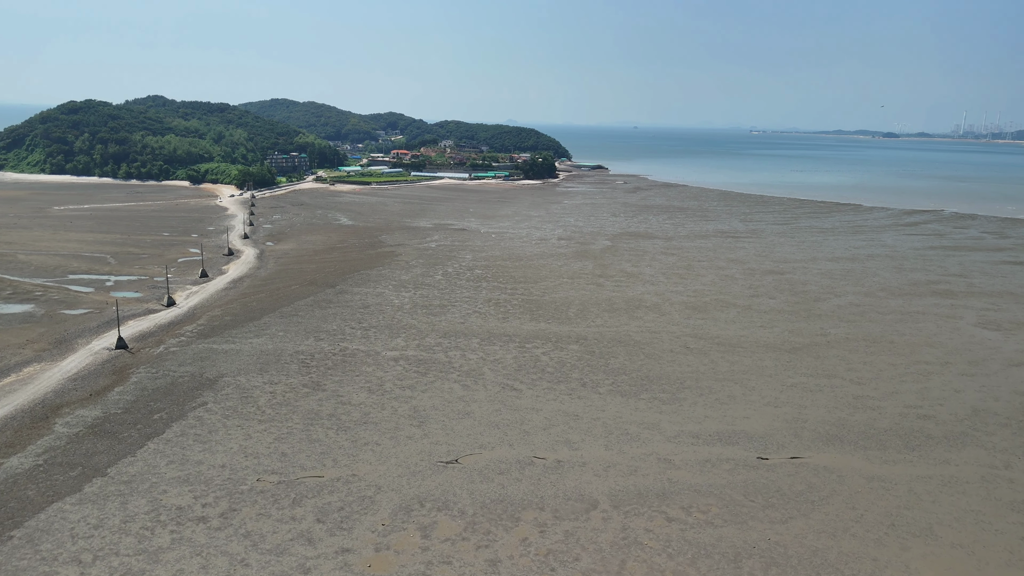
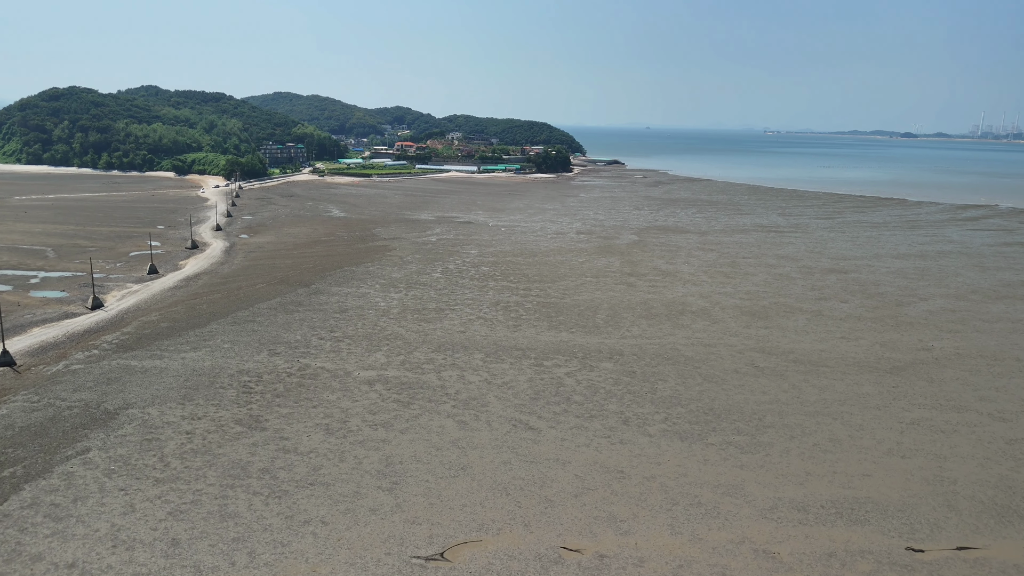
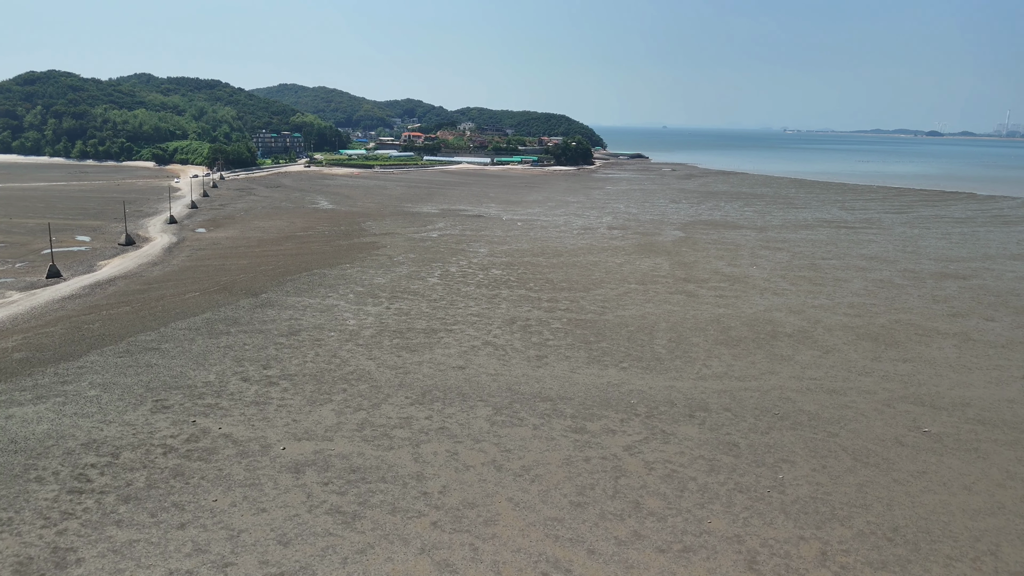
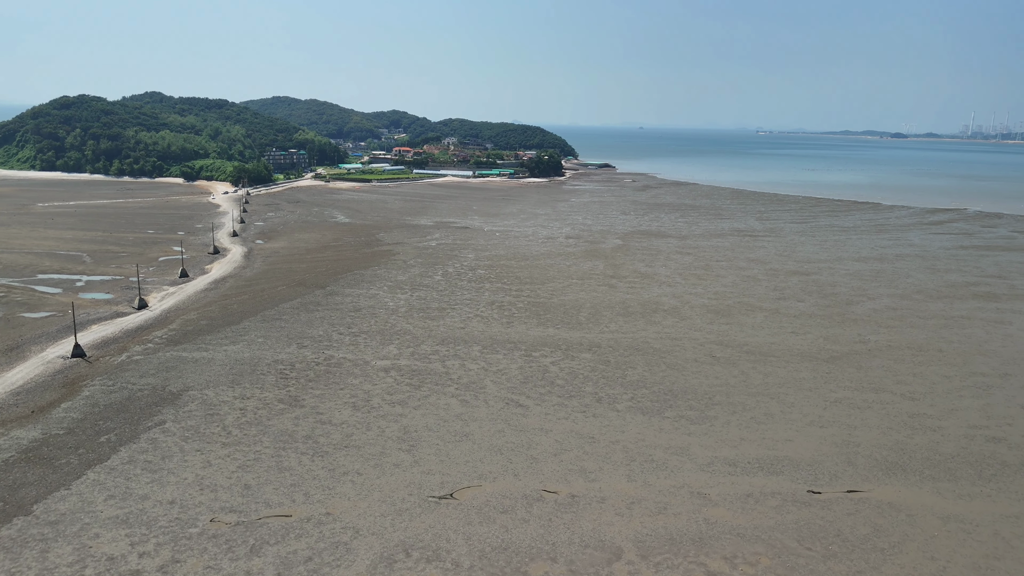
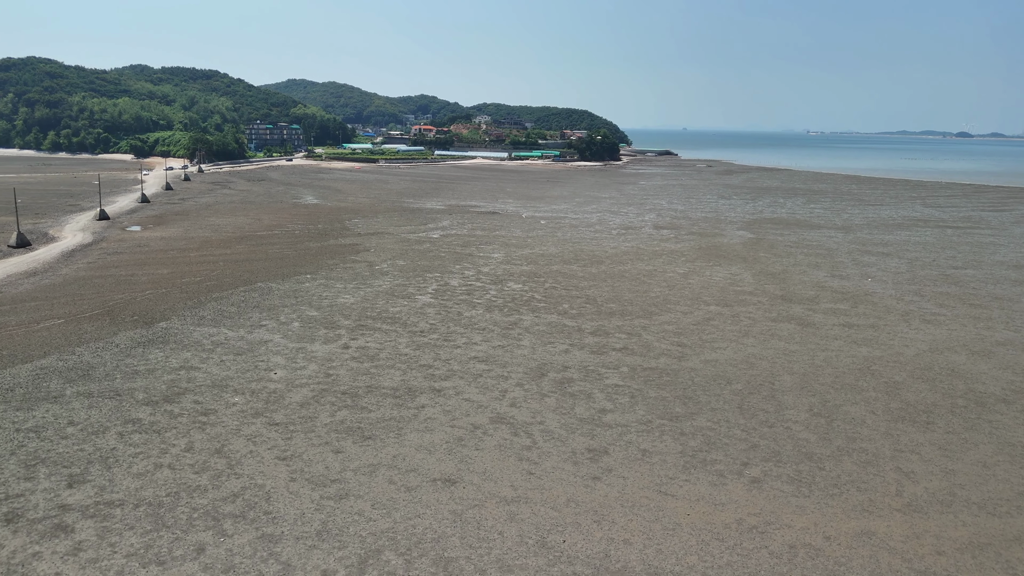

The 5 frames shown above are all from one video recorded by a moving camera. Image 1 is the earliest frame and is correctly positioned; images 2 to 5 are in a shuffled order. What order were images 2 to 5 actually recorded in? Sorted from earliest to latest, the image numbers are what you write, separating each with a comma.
4, 2, 3, 5
